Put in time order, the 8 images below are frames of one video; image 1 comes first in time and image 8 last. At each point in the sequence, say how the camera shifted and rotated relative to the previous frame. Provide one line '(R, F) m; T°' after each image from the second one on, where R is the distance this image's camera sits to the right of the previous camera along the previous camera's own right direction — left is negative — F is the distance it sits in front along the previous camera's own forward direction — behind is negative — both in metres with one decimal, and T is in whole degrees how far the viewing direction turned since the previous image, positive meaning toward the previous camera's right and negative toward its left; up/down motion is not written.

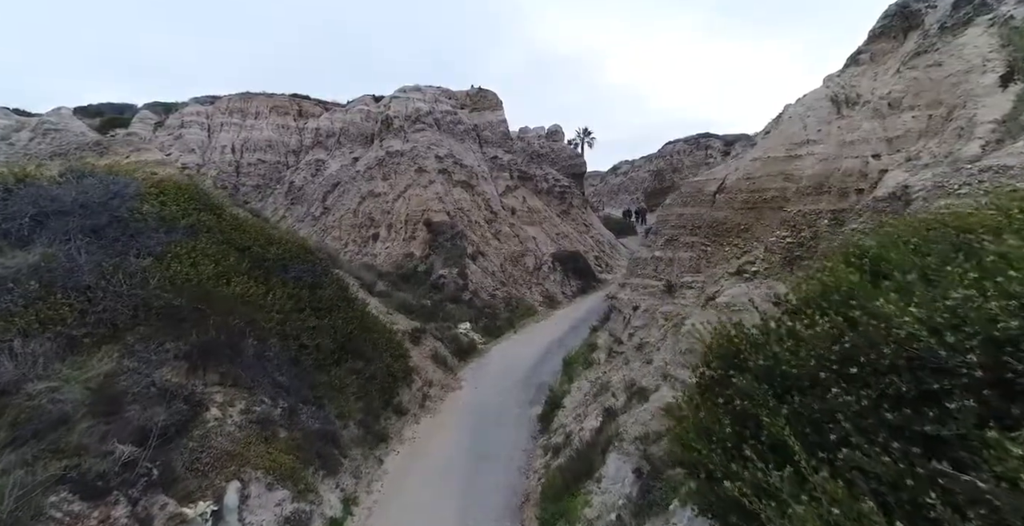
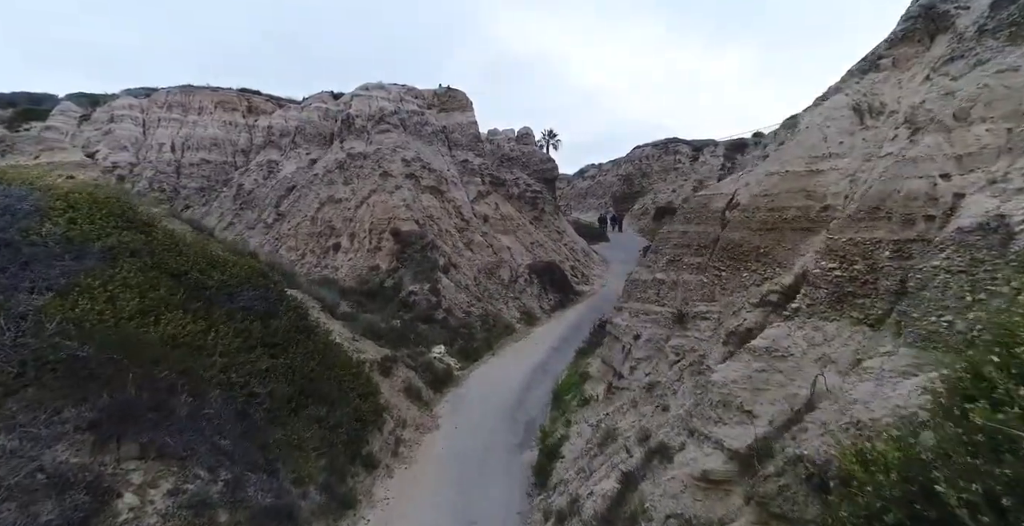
(-0.5, +1.5) m; +4°
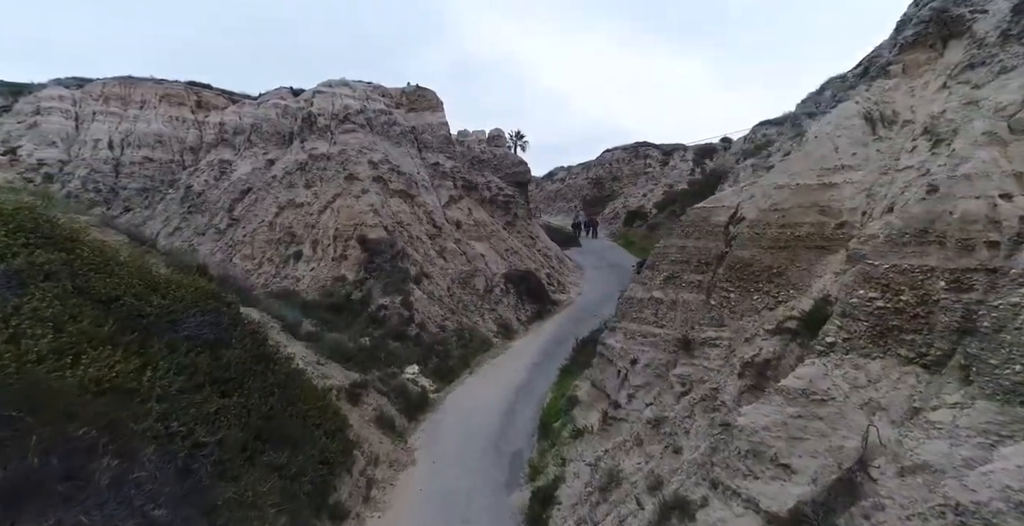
(-0.4, +1.1) m; +3°
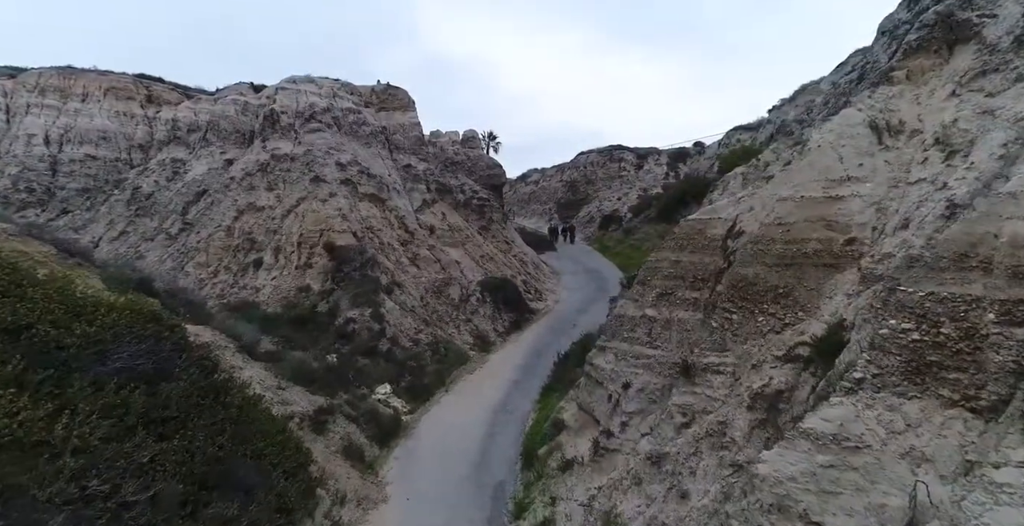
(-0.2, +0.9) m; +3°
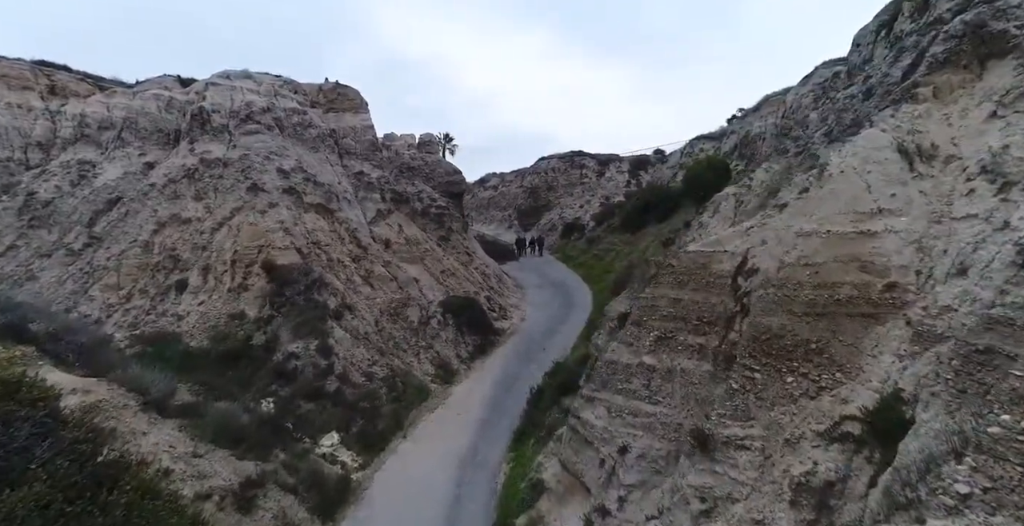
(-0.3, +1.7) m; +4°
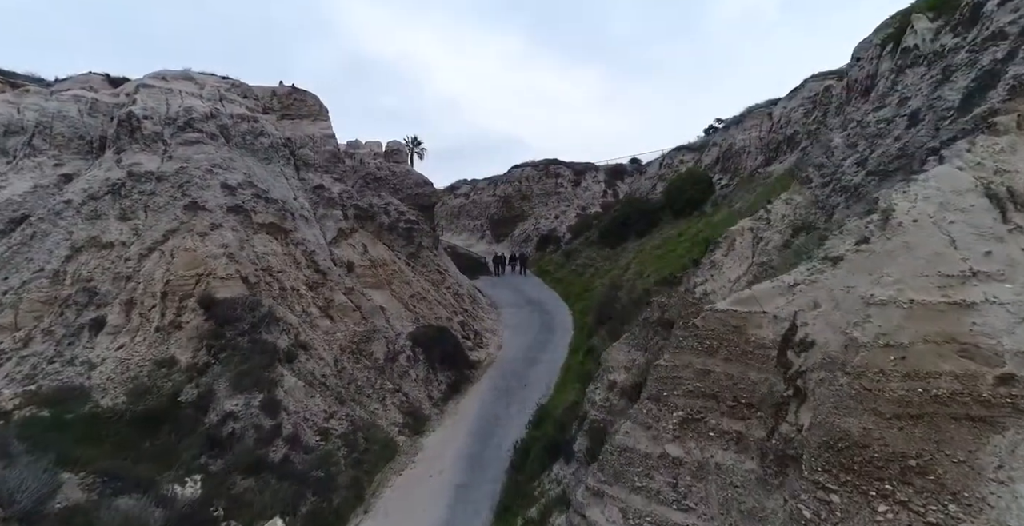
(-0.3, +1.9) m; +3°
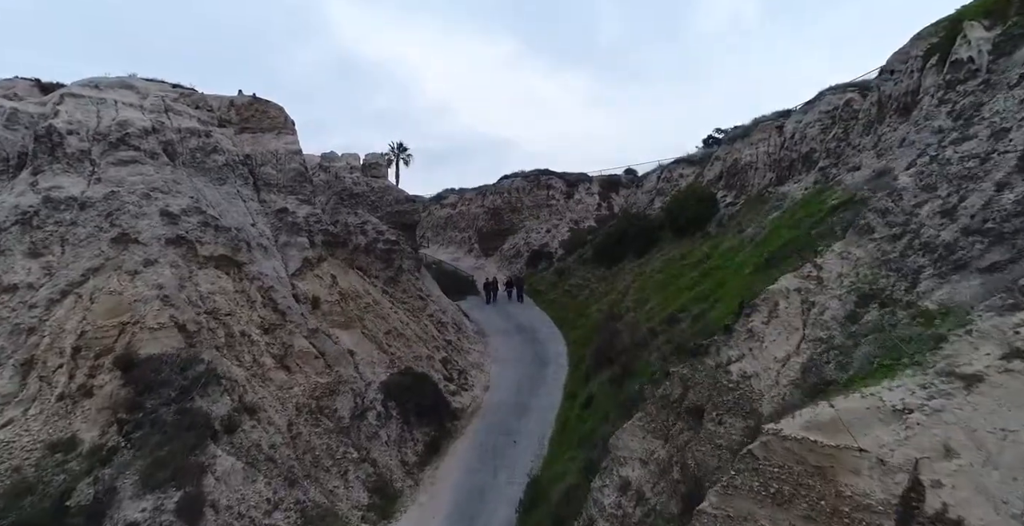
(+0.1, +2.5) m; +1°
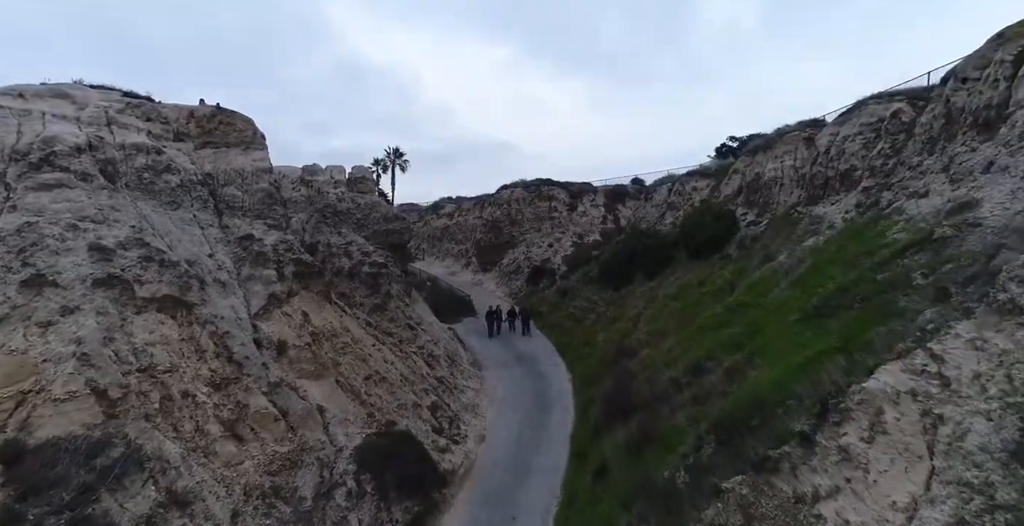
(+0.1, +2.6) m; 0°
